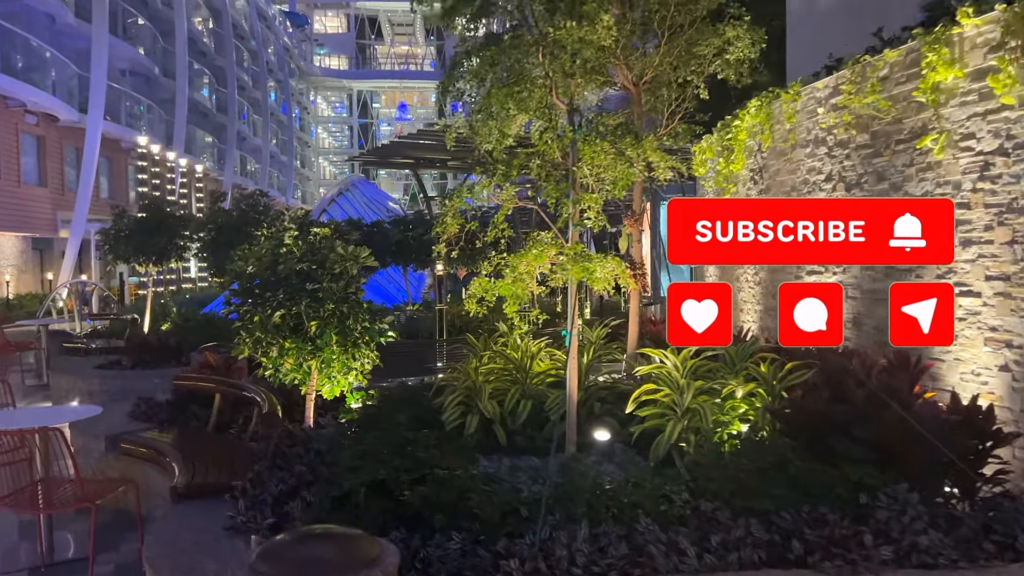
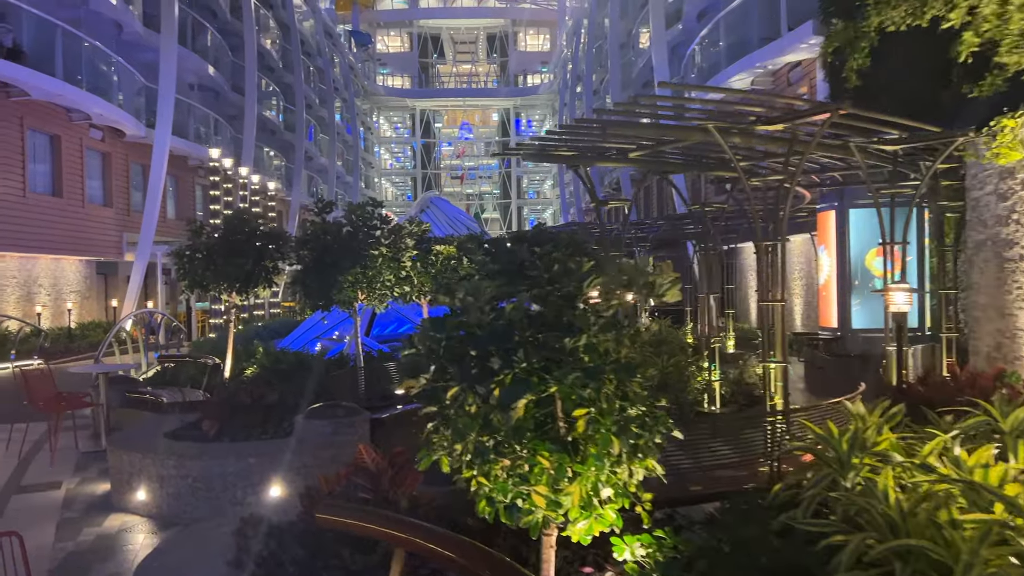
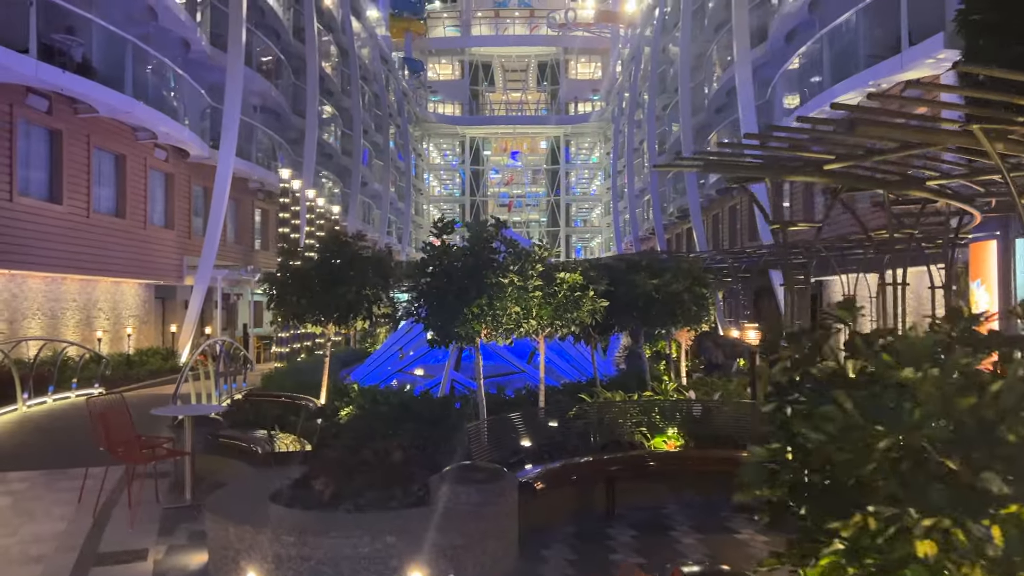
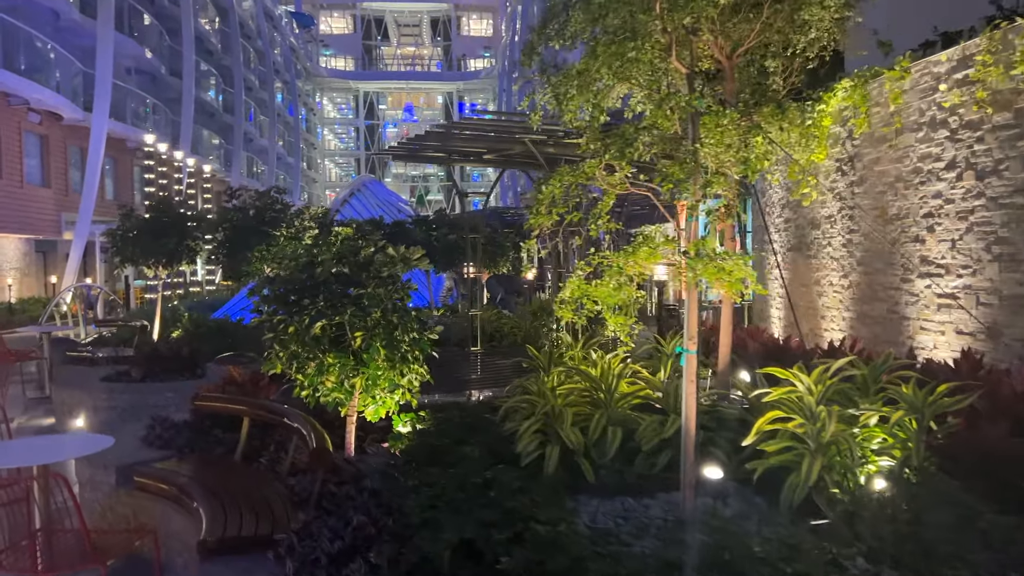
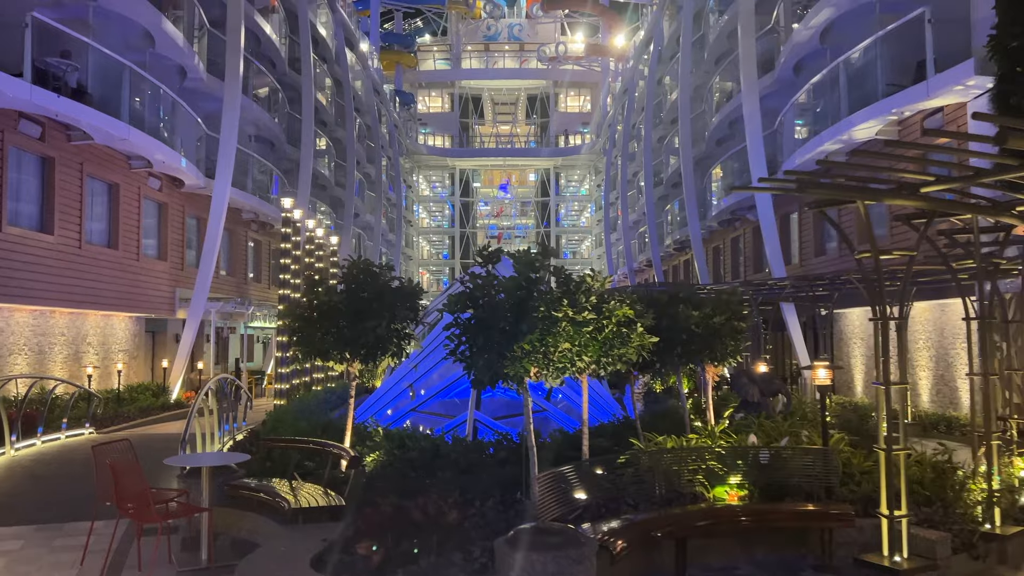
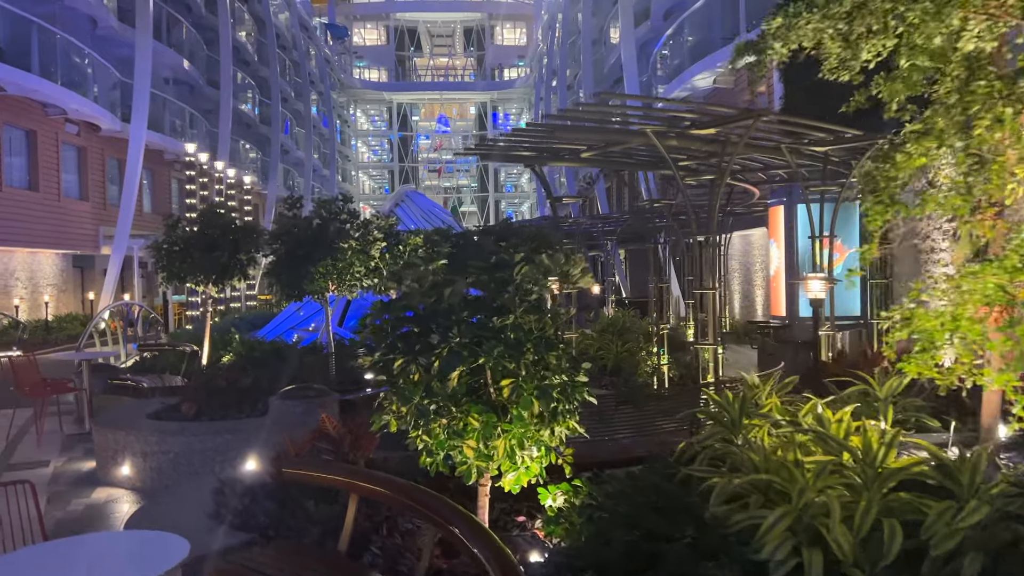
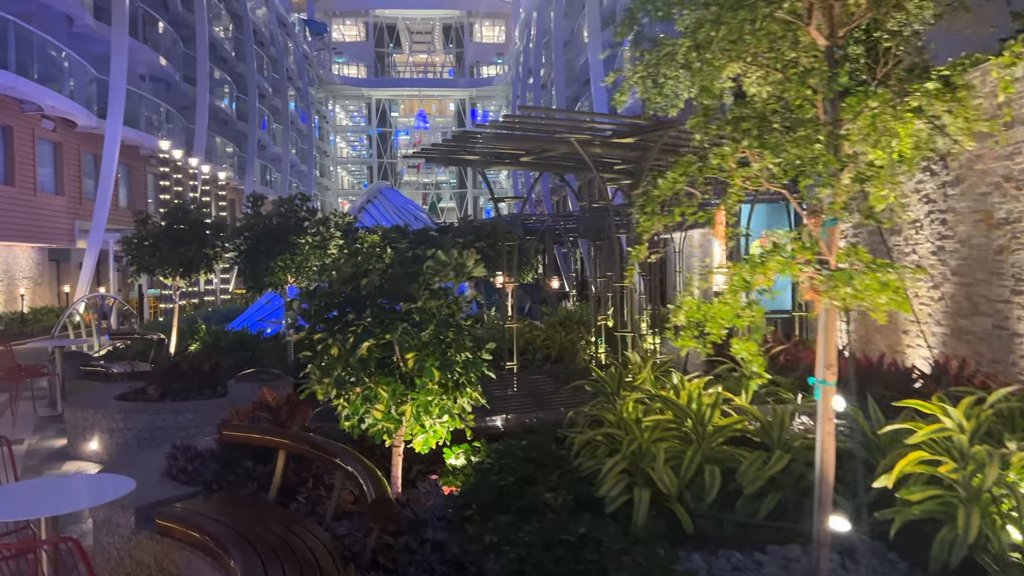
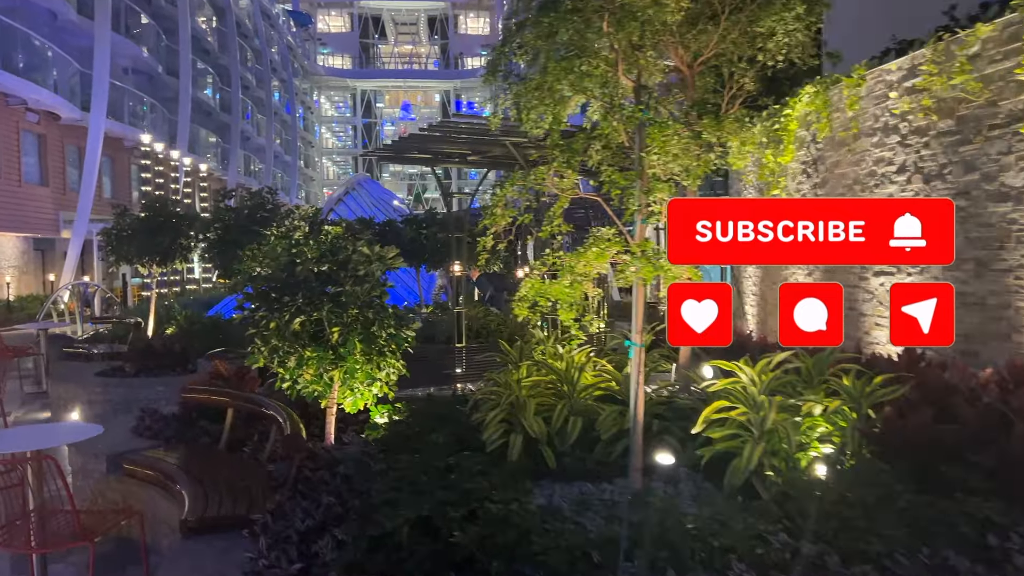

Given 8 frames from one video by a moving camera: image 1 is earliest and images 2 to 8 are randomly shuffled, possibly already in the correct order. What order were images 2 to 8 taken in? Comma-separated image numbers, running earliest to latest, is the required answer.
8, 4, 7, 6, 2, 3, 5
